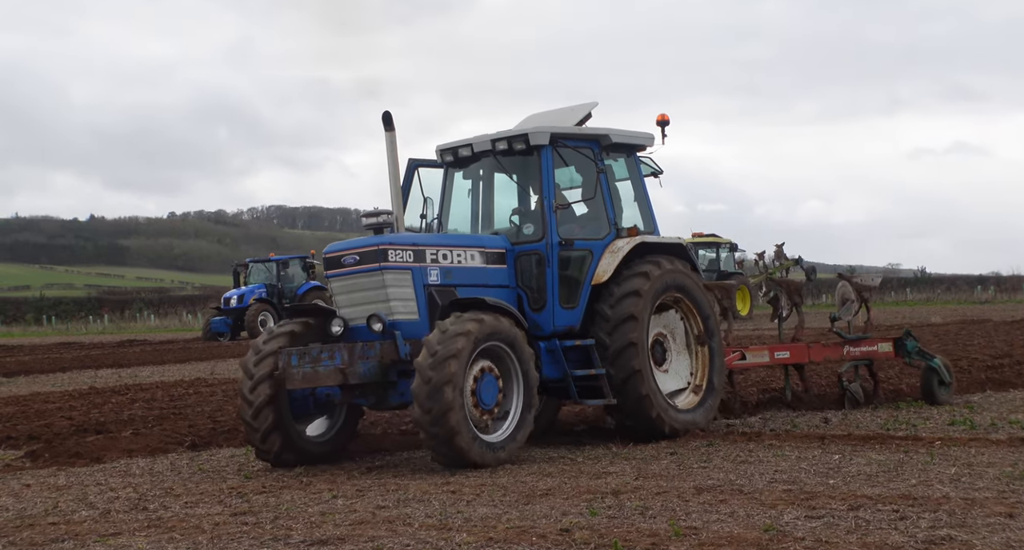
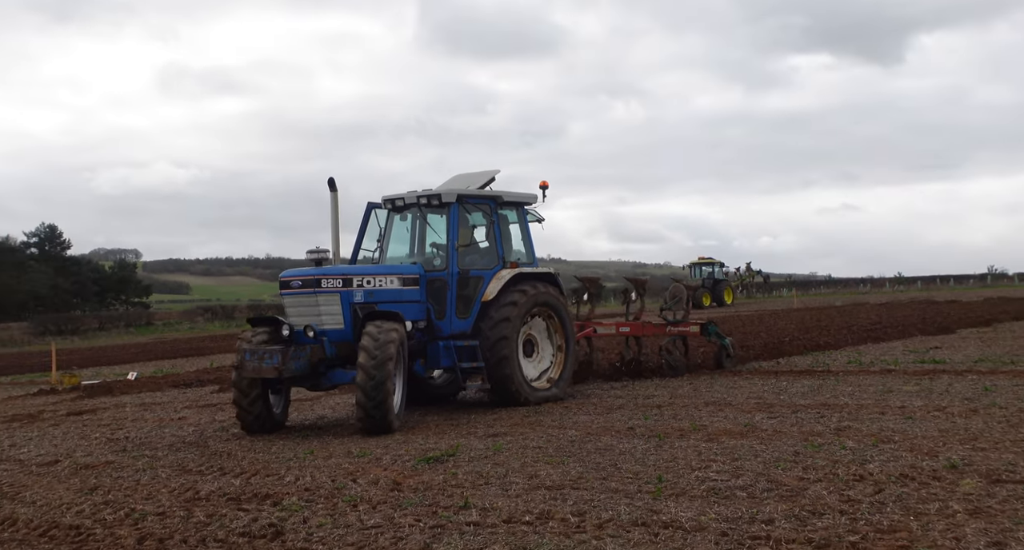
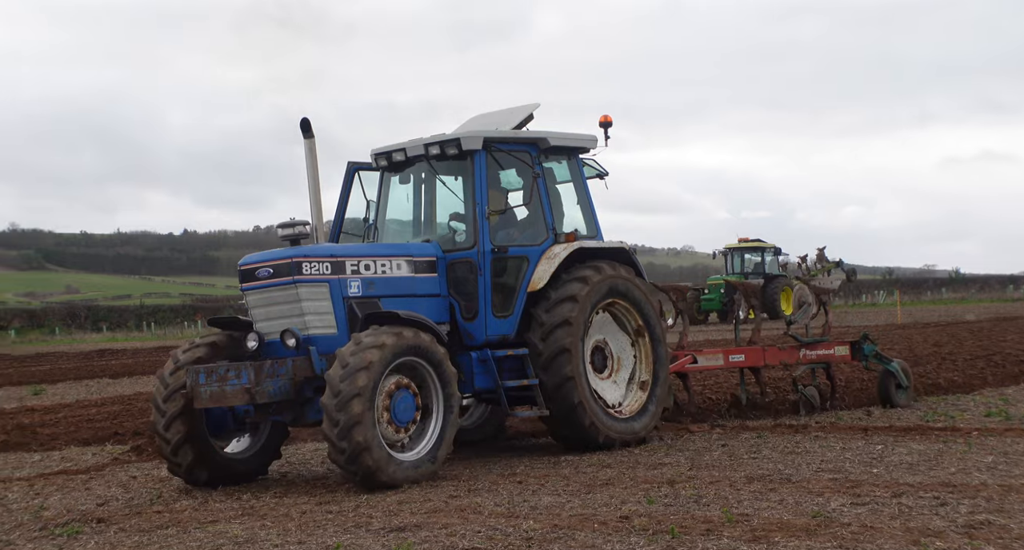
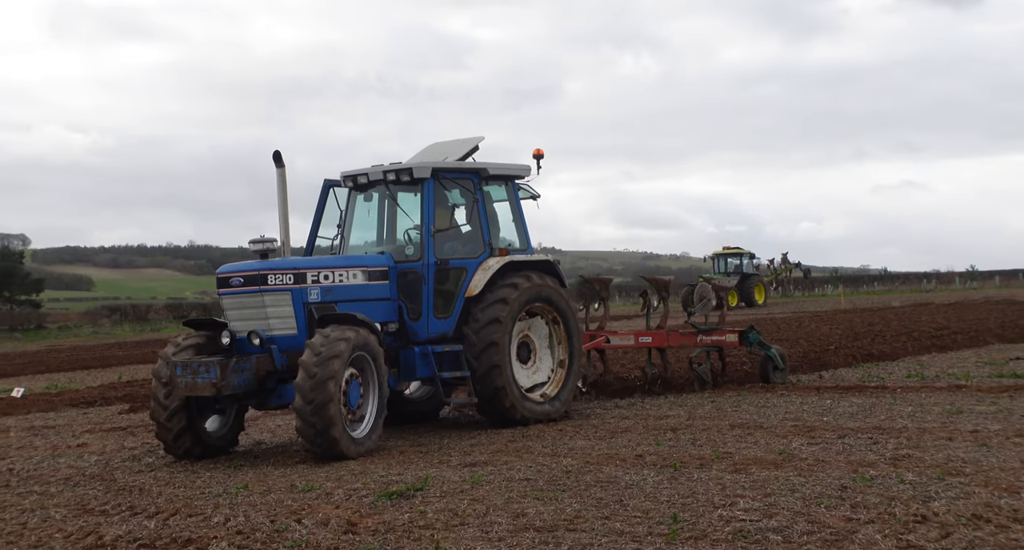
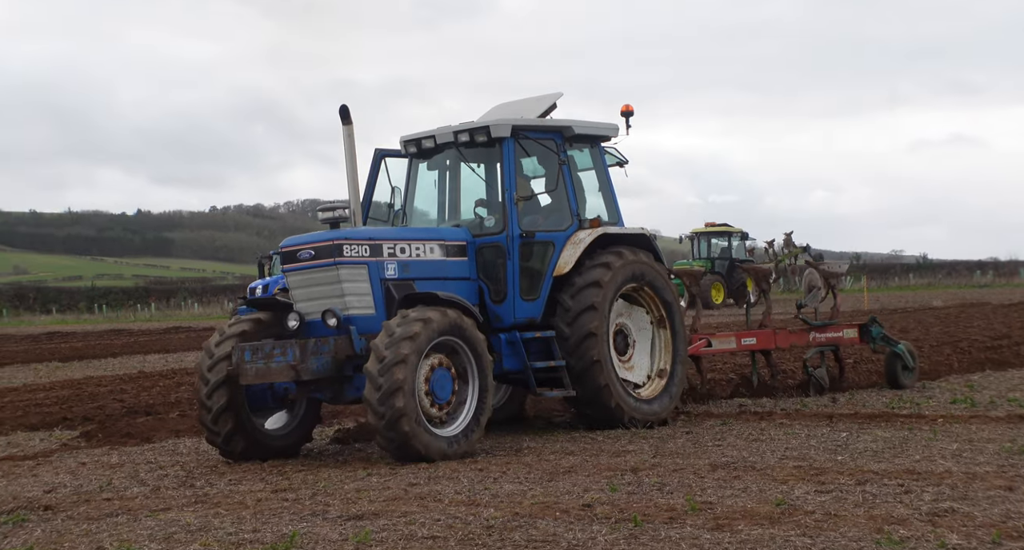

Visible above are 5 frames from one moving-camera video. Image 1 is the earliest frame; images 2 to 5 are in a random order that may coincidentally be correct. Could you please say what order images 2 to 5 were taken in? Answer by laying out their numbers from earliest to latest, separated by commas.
5, 3, 4, 2
